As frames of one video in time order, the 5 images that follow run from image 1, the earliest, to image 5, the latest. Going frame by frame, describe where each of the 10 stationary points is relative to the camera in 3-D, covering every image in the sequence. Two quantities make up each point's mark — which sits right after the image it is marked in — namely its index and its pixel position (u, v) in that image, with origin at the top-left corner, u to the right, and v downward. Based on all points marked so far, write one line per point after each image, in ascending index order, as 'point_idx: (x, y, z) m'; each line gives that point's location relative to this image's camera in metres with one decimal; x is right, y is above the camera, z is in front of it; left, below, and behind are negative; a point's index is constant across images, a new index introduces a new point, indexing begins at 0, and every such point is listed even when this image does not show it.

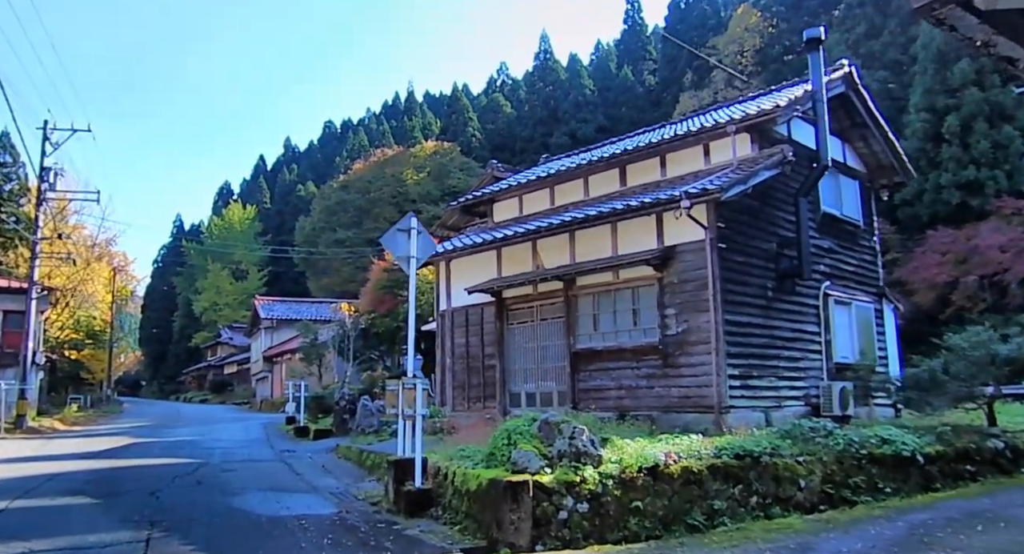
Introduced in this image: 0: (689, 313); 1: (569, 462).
0: (+2.4, -0.5, +9.8) m
1: (+0.5, -1.7, +6.7) m
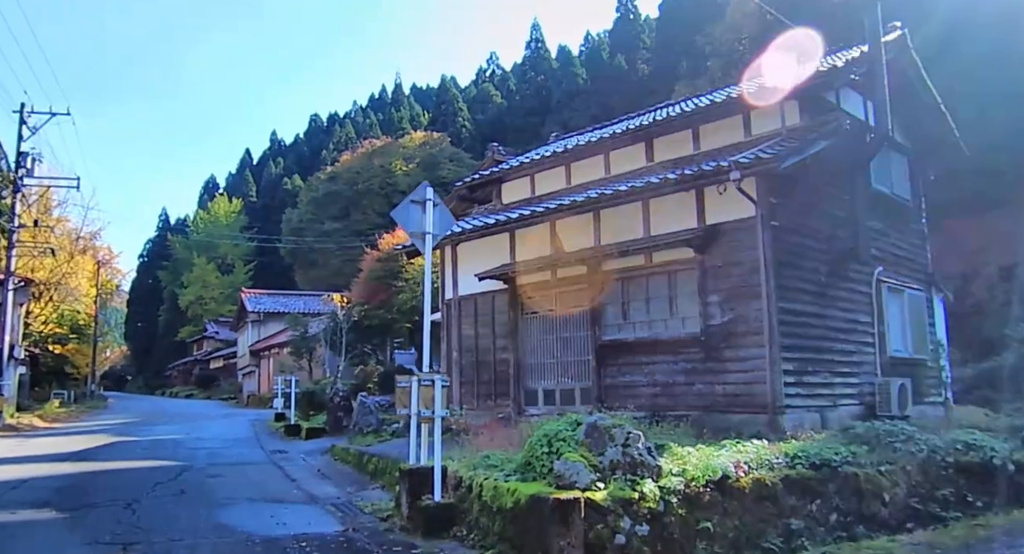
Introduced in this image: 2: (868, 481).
0: (+2.7, -0.3, +8.6) m
1: (+0.9, -1.5, +5.5) m
2: (+3.2, -1.8, +6.5) m
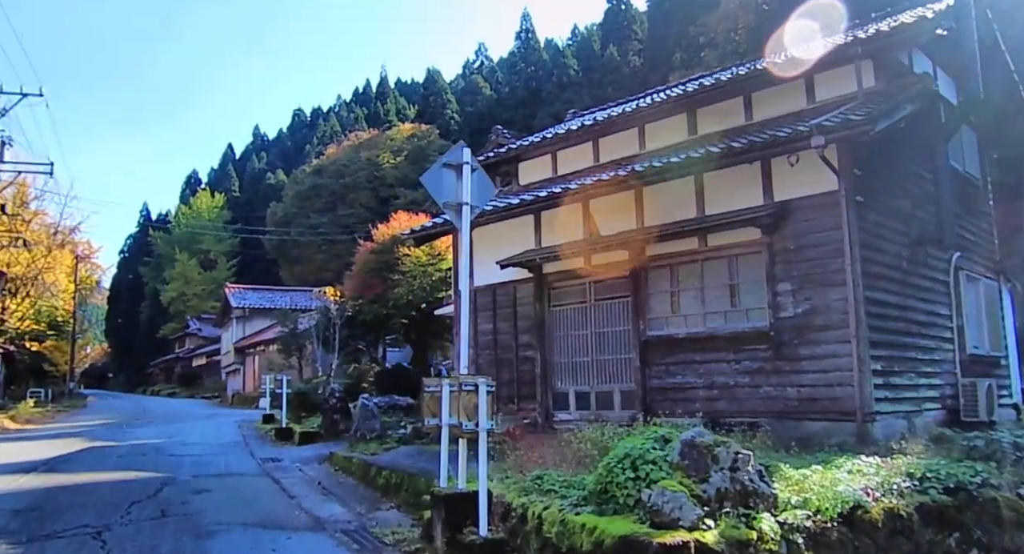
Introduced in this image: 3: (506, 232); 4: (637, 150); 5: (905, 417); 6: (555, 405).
0: (+3.1, -0.1, +7.4) m
1: (+1.3, -1.4, +4.3) m
2: (+3.7, -1.7, +5.3) m
3: (-0.1, +0.7, +10.4) m
4: (+1.8, +1.8, +10.4) m
5: (+4.1, -1.5, +7.5) m
6: (+0.6, -1.7, +9.4) m
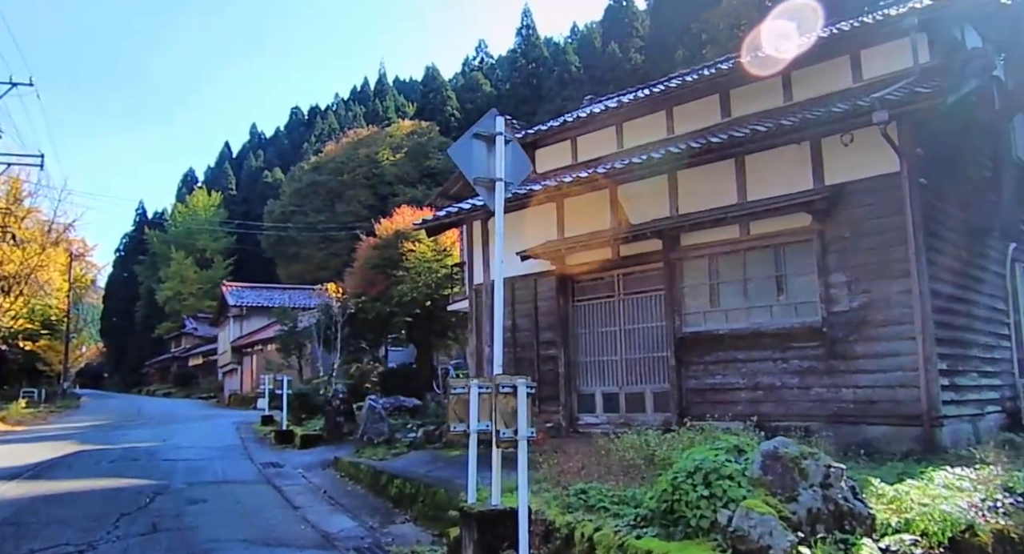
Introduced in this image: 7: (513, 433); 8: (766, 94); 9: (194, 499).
0: (+3.4, 0.0, +6.8) m
1: (+1.6, -1.3, +3.6) m
2: (+3.9, -1.6, +4.6) m
3: (+0.2, +0.7, +9.7) m
4: (+2.1, +1.9, +9.8) m
5: (+4.4, -1.4, +6.9) m
6: (+0.8, -1.6, +8.7) m
7: (0.0, -1.0, +4.6) m
8: (+3.2, +2.3, +9.0) m
9: (-3.6, -2.5, +8.1) m
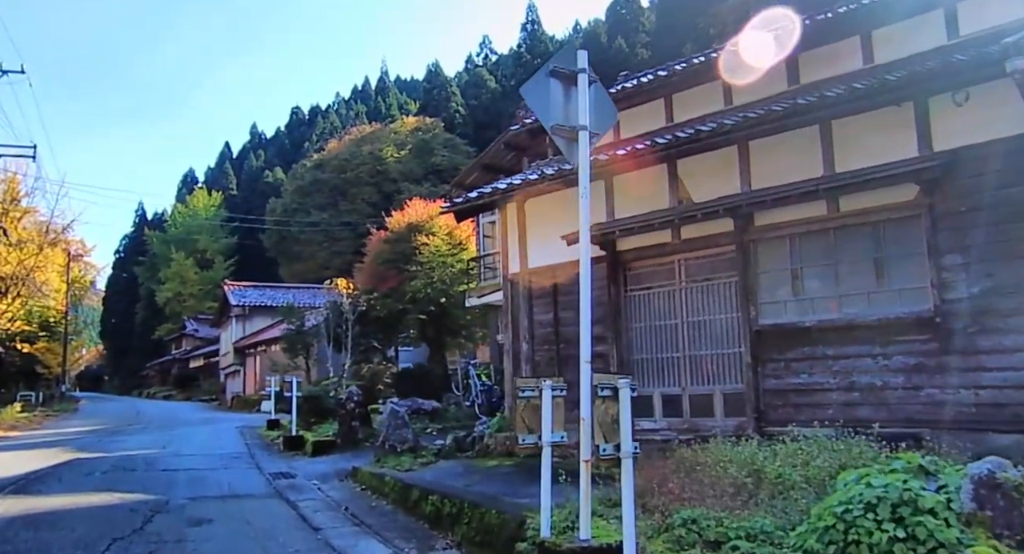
0: (+3.8, +0.1, +5.7) m
1: (+2.1, -1.1, +2.6) m
2: (+4.4, -1.4, +3.6) m
3: (+0.7, +0.9, +8.7) m
4: (+2.6, +2.1, +8.8) m
5: (+4.9, -1.2, +5.9) m
6: (+1.3, -1.4, +7.7) m
7: (+0.5, -0.8, +3.6) m
8: (+3.6, +2.4, +7.9) m
9: (-3.1, -2.4, +7.1) m
